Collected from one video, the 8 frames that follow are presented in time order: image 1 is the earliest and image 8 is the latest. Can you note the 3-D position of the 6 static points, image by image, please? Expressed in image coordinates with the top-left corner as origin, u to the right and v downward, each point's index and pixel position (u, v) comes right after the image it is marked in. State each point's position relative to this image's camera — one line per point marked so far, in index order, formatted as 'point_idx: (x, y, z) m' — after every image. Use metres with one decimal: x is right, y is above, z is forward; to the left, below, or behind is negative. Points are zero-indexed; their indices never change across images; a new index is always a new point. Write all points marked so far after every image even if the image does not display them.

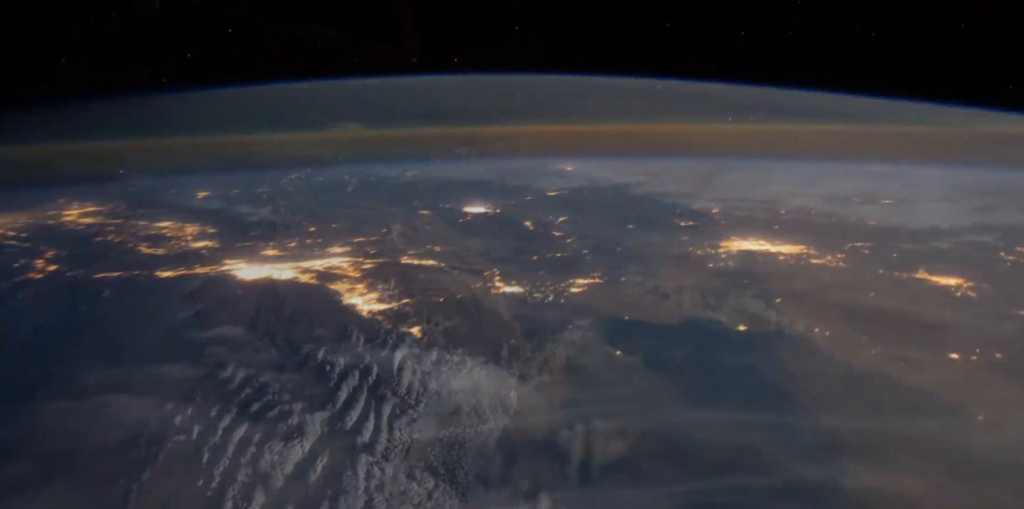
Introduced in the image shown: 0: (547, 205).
0: (+0.2, +0.3, +4.3) m
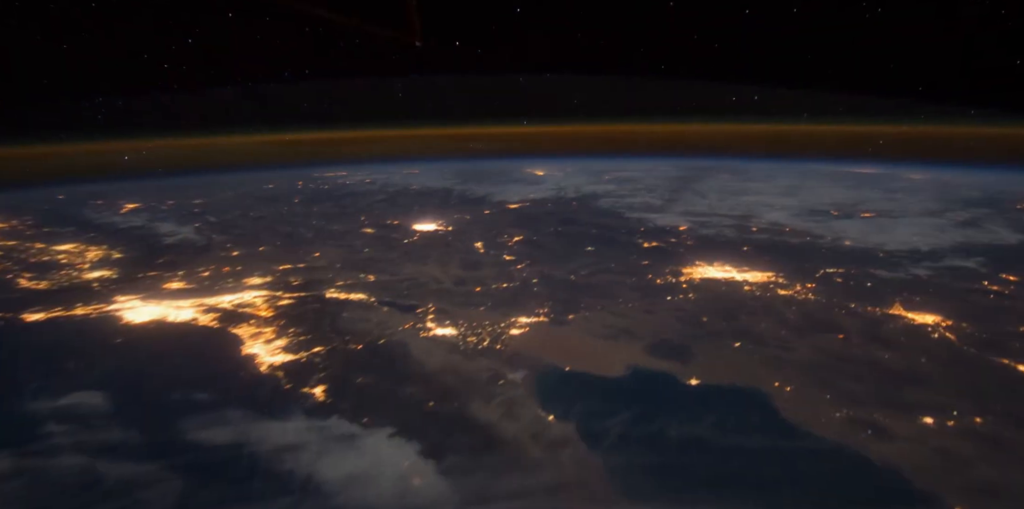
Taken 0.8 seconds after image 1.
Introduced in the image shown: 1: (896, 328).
0: (-0.1, +0.2, +4.0) m
1: (+1.6, -0.3, +2.5) m
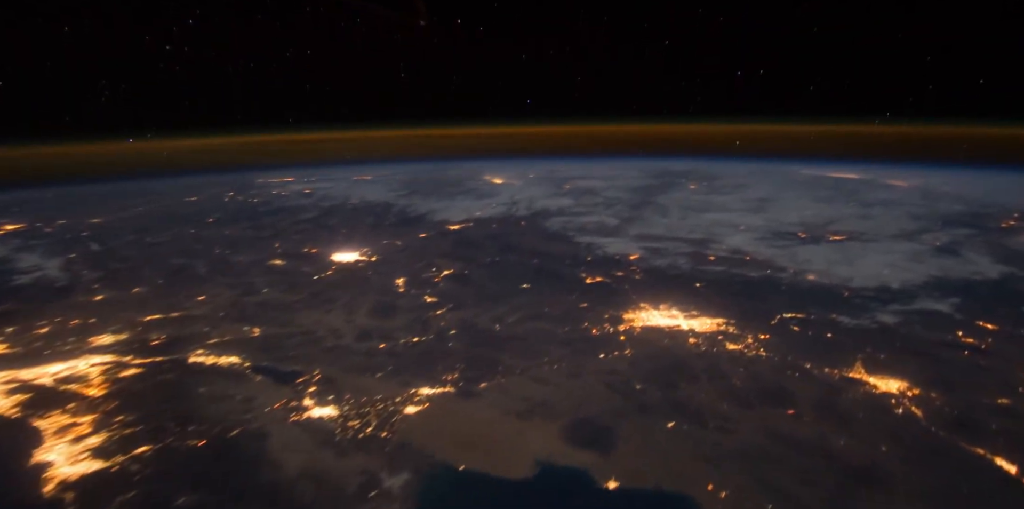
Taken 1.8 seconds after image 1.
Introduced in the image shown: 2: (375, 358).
0: (-0.4, 0.0, +3.6) m
1: (+1.2, -0.5, +2.2) m
2: (-0.5, -0.4, +2.3) m
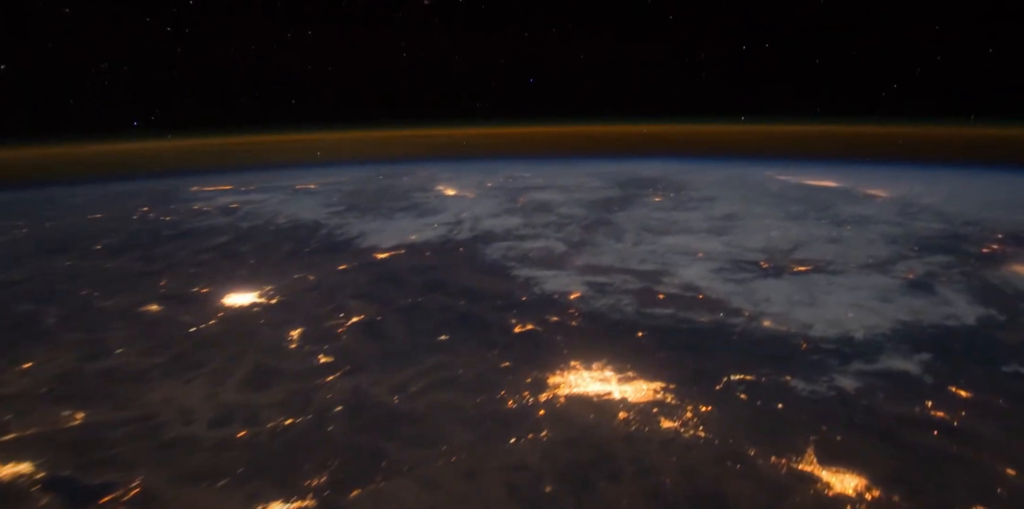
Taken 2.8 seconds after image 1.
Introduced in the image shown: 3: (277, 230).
0: (-0.8, -0.2, +3.2) m
1: (+0.9, -0.7, +1.8) m
2: (-0.9, -0.6, +1.8) m
3: (-1.6, +0.2, +4.3) m
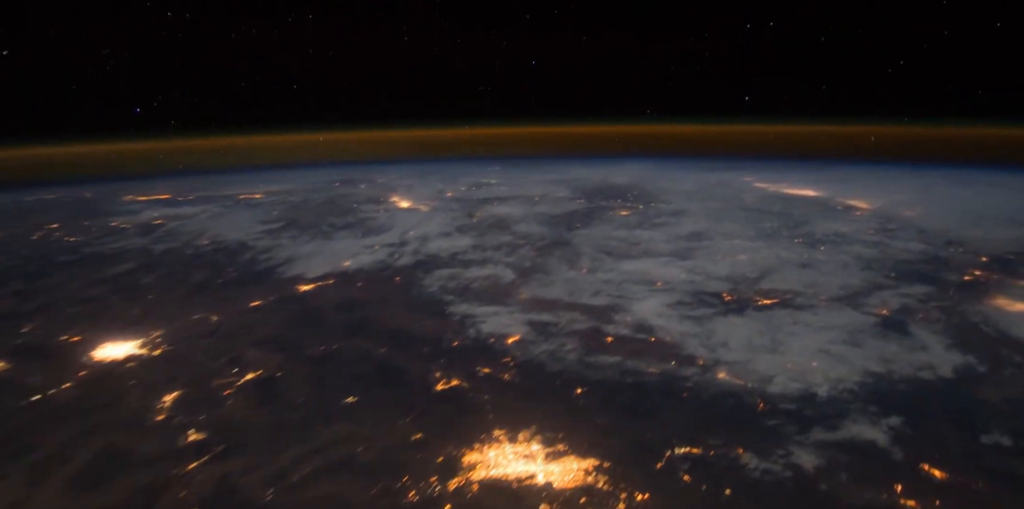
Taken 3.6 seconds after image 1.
0: (-1.2, -0.3, +2.8) m
1: (+0.6, -1.0, +1.5) m
2: (-1.1, -0.8, +1.5) m
3: (-2.0, 0.0, +3.9) m
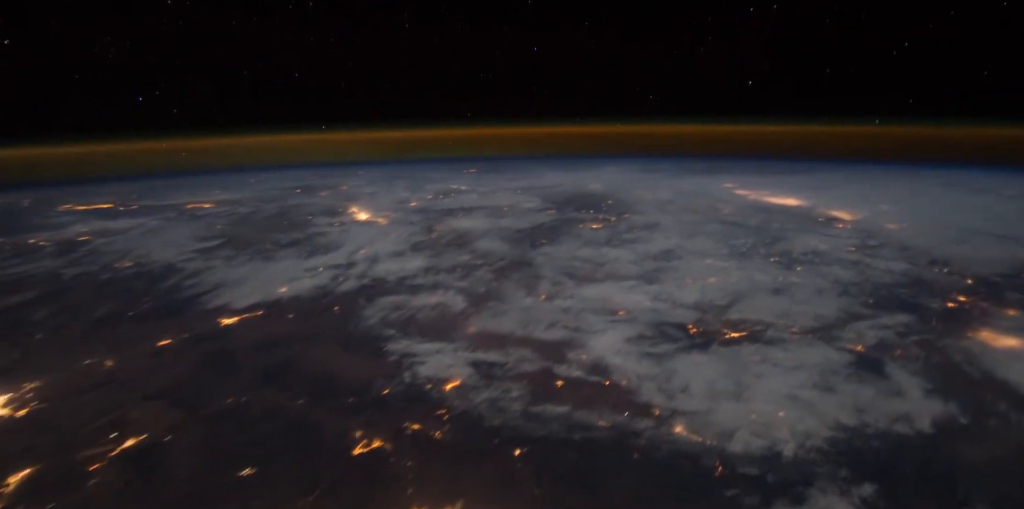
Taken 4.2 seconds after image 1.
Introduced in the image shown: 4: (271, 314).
0: (-1.4, -0.5, +2.5) m
1: (+0.3, -1.1, +1.2) m
2: (-1.4, -0.9, +1.1) m
3: (-2.3, -0.1, +3.5) m
4: (-1.3, -0.3, +3.2) m
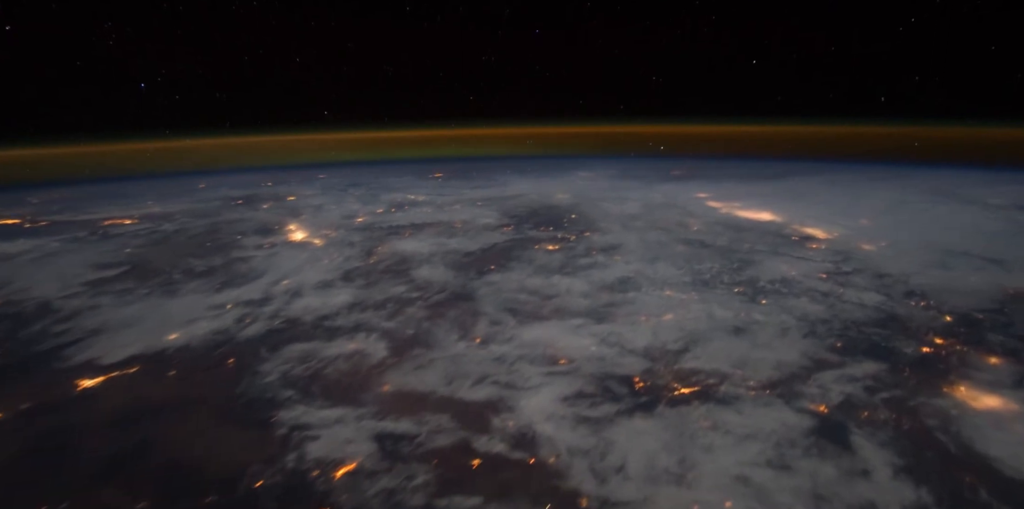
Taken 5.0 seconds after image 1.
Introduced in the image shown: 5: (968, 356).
0: (-1.8, -0.7, +2.0) m
1: (0.0, -1.4, +0.8) m
2: (-1.7, -1.2, +0.7) m
3: (-2.7, -0.3, +3.0) m
4: (-1.6, -0.5, +2.8) m
5: (+2.7, -0.6, +3.6) m
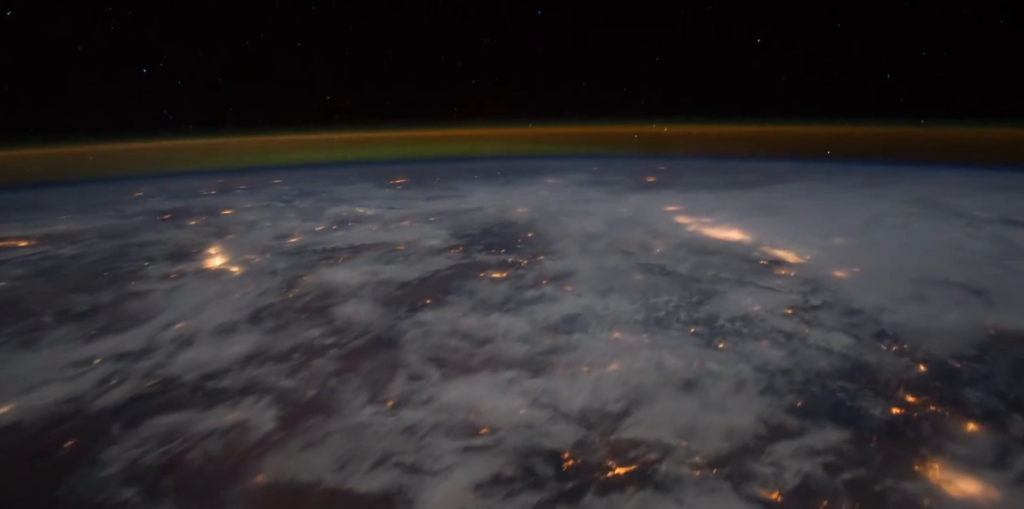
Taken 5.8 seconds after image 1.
0: (-2.2, -1.0, +1.5) m
1: (-0.3, -1.6, +0.3) m
2: (-2.0, -1.4, +0.2) m
3: (-3.1, -0.6, +2.5) m
4: (-2.0, -0.8, +2.3) m
5: (+2.3, -0.9, +3.3) m
